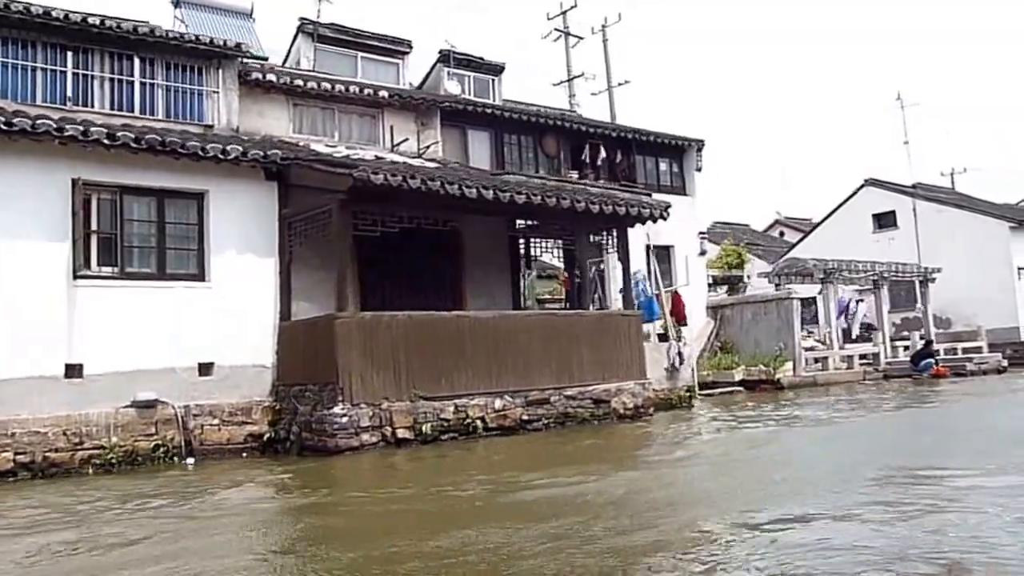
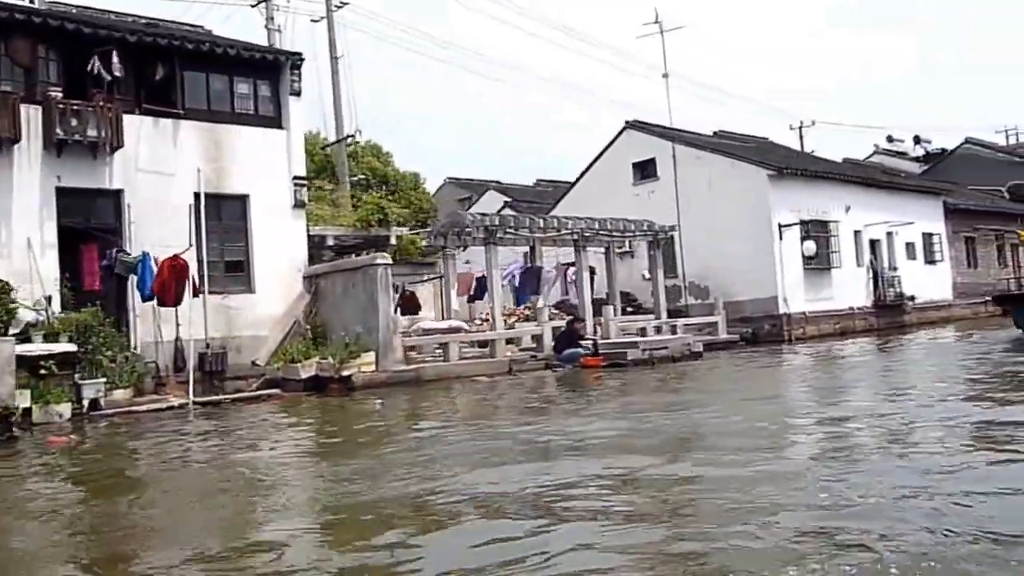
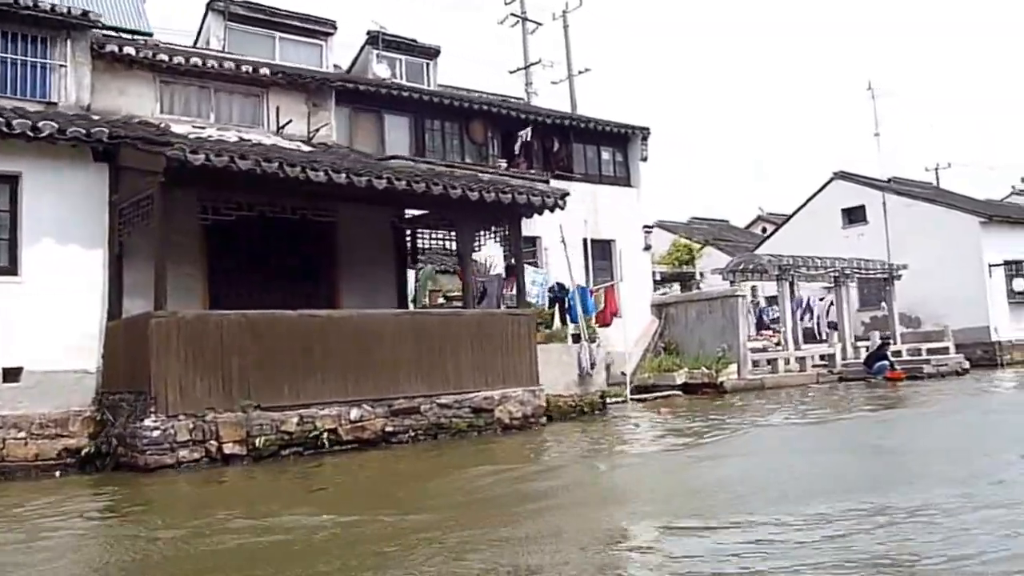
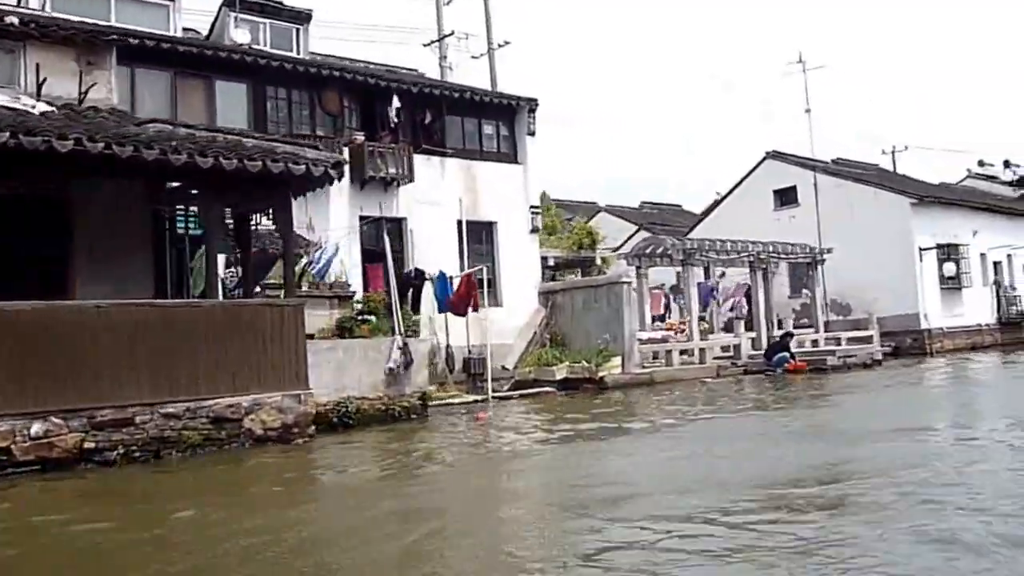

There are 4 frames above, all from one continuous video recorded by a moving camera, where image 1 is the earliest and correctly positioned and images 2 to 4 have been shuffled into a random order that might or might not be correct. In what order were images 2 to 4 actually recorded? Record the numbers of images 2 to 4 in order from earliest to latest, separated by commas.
3, 4, 2
